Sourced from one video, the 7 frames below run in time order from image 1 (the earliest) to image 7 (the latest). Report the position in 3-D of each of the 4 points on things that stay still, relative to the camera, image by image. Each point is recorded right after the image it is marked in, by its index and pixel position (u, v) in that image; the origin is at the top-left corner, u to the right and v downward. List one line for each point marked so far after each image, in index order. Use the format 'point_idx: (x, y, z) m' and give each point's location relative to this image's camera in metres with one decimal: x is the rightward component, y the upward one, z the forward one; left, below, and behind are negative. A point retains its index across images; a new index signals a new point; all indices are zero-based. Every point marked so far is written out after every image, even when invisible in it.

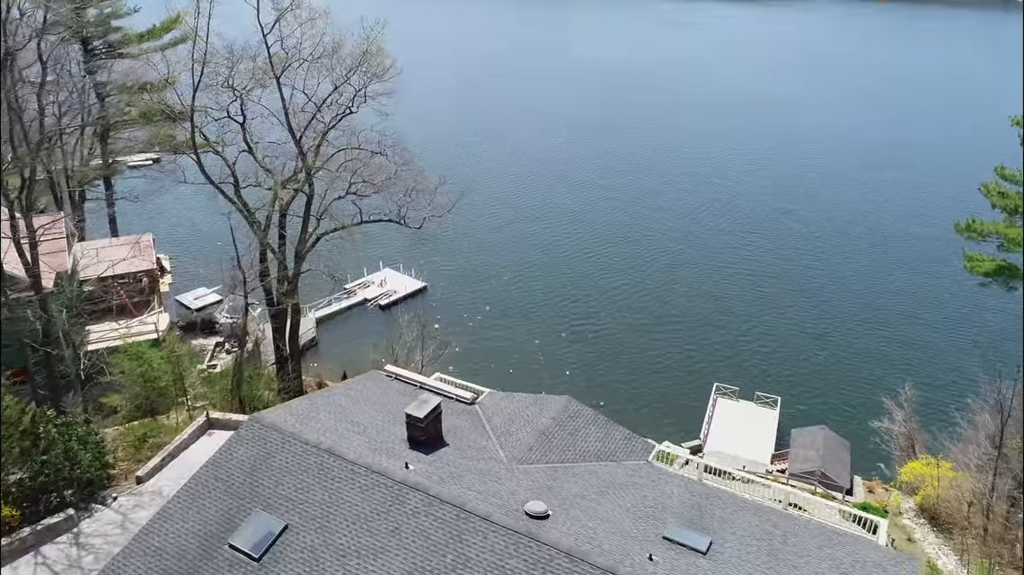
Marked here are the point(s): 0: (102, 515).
0: (-11.8, -6.6, +19.5) m
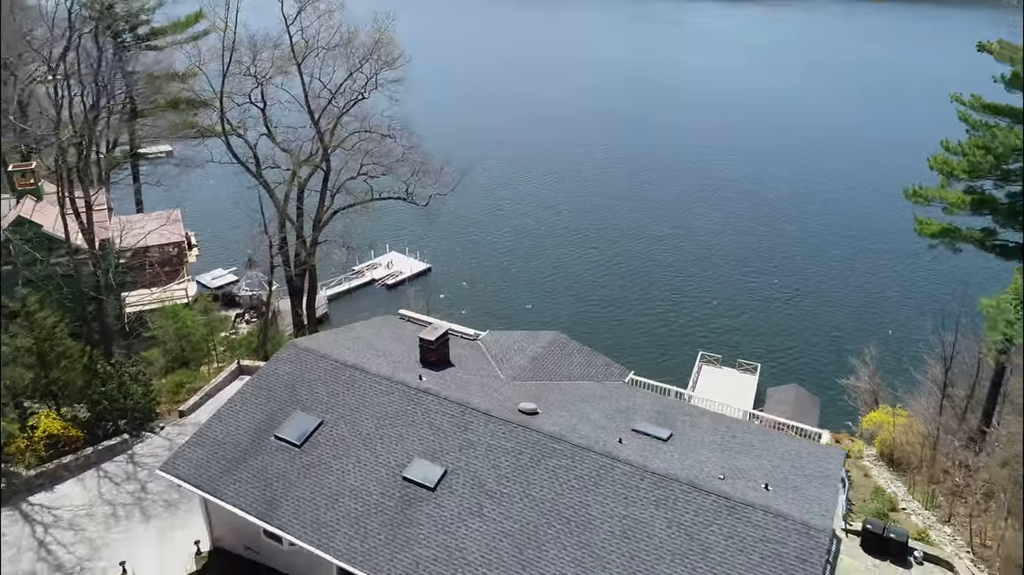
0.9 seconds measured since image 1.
0: (-11.9, -5.1, +22.4) m
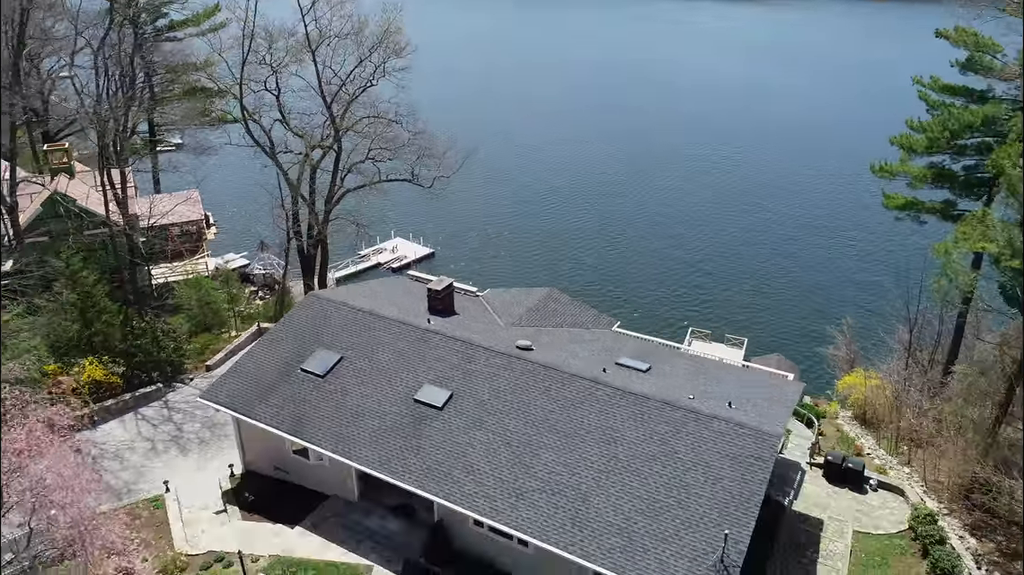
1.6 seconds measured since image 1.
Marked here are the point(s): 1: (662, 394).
0: (-11.9, -3.7, +24.6) m
1: (+3.6, -2.6, +16.4) m
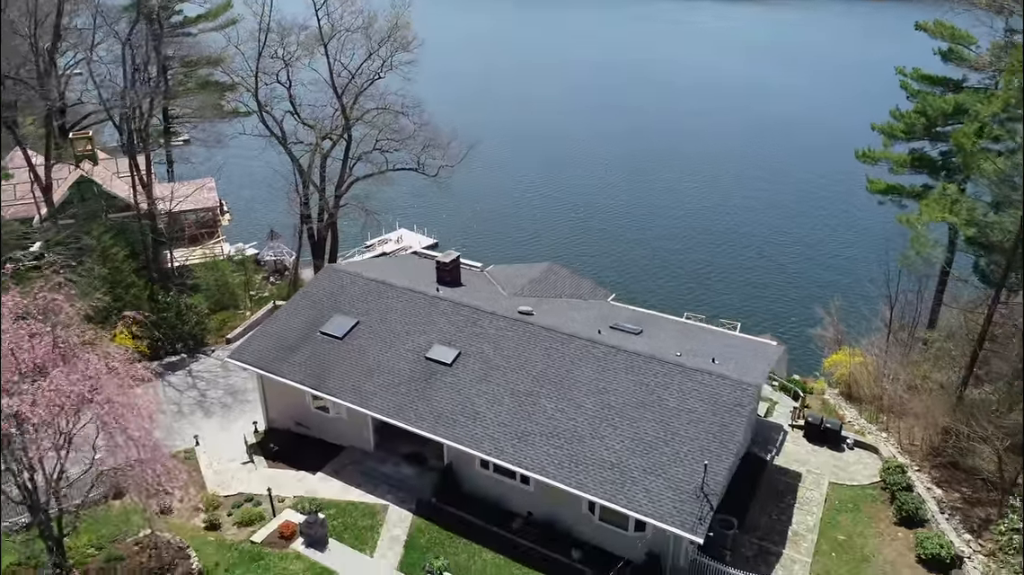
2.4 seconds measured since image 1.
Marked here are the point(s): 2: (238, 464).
0: (-11.8, -2.8, +26.2) m
1: (+3.7, -1.7, +18.0) m
2: (-7.7, -5.0, +19.0) m
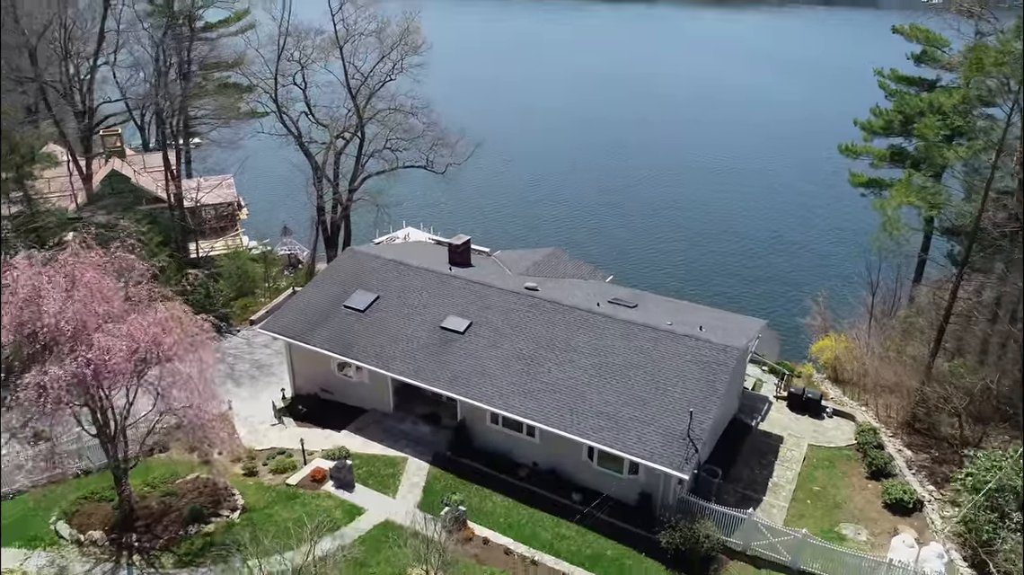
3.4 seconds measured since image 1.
0: (-11.6, -2.2, +28.2) m
1: (+3.9, -1.0, +19.9) m
2: (-7.5, -4.2, +20.9) m
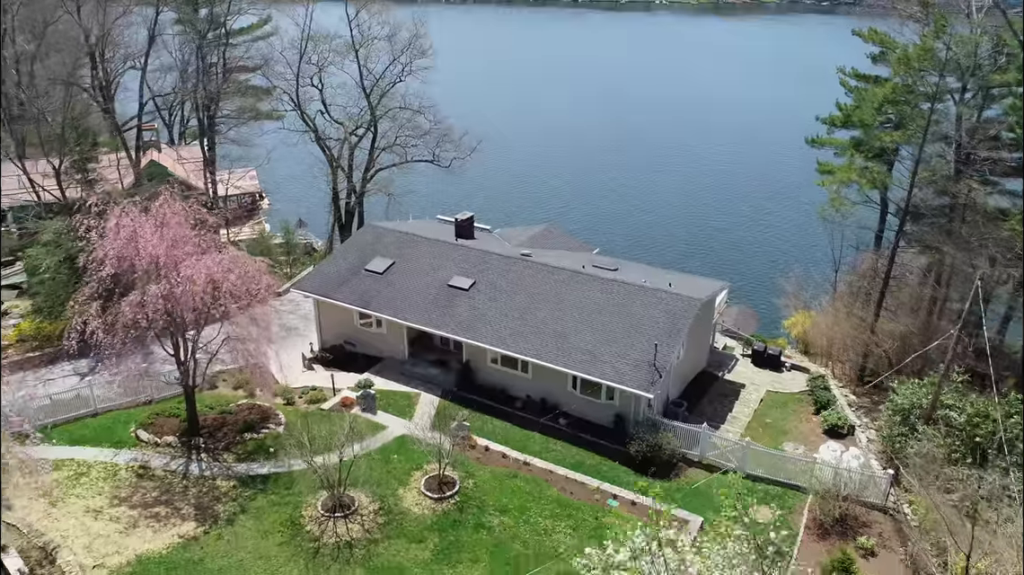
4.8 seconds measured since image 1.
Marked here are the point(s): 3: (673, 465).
0: (-11.7, -1.0, +31.6) m
1: (+3.8, +0.3, +23.4) m
2: (-7.6, -3.0, +24.3) m
3: (+4.6, -5.0, +19.2) m
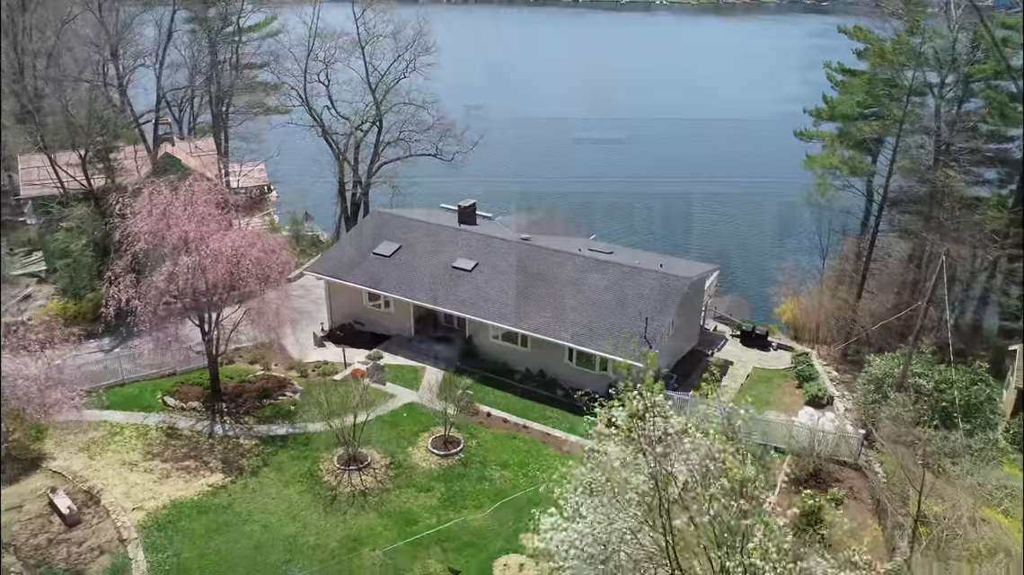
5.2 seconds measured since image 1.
0: (-11.7, -0.3, +33.1) m
1: (+3.8, +1.0, +24.8) m
2: (-7.6, -2.3, +25.8) m
3: (+4.6, -4.3, +20.6) m
